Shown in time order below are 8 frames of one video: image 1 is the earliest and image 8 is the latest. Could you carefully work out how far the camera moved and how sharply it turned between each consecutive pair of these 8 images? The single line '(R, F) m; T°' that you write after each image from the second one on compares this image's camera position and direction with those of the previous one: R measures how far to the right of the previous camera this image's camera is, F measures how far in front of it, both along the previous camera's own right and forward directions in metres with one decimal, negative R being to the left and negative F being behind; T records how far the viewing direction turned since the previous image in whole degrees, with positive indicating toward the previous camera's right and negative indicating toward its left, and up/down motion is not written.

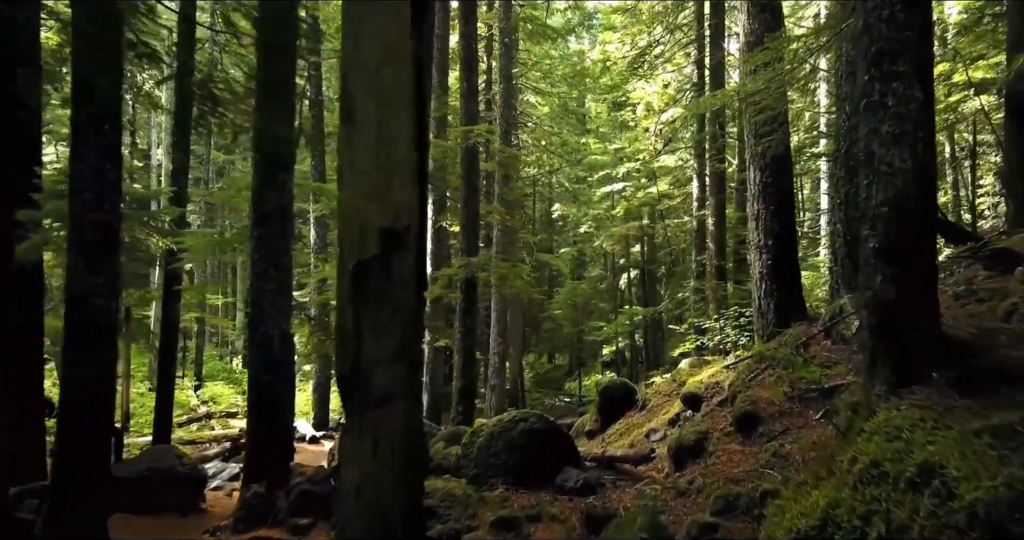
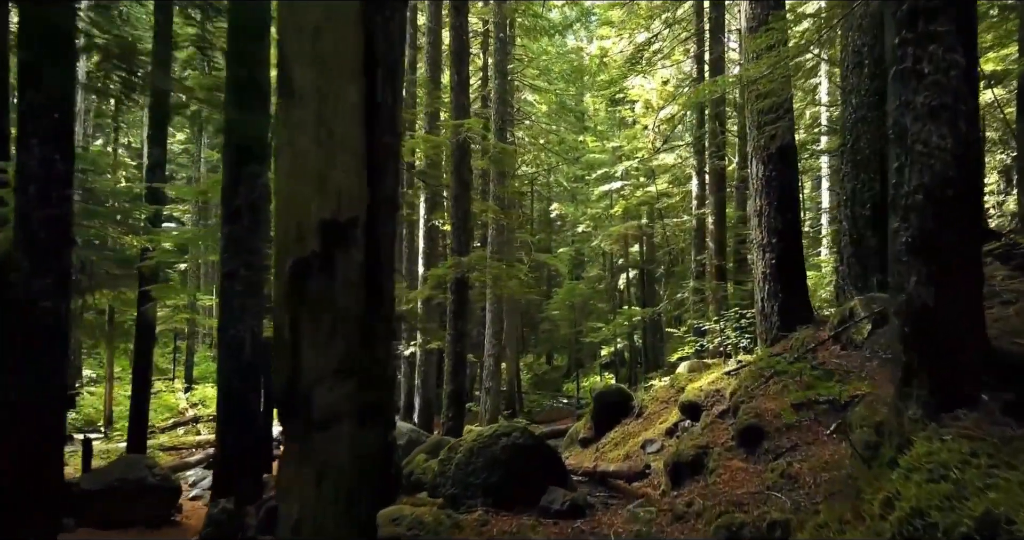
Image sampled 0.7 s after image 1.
(+0.1, +0.4) m; 0°
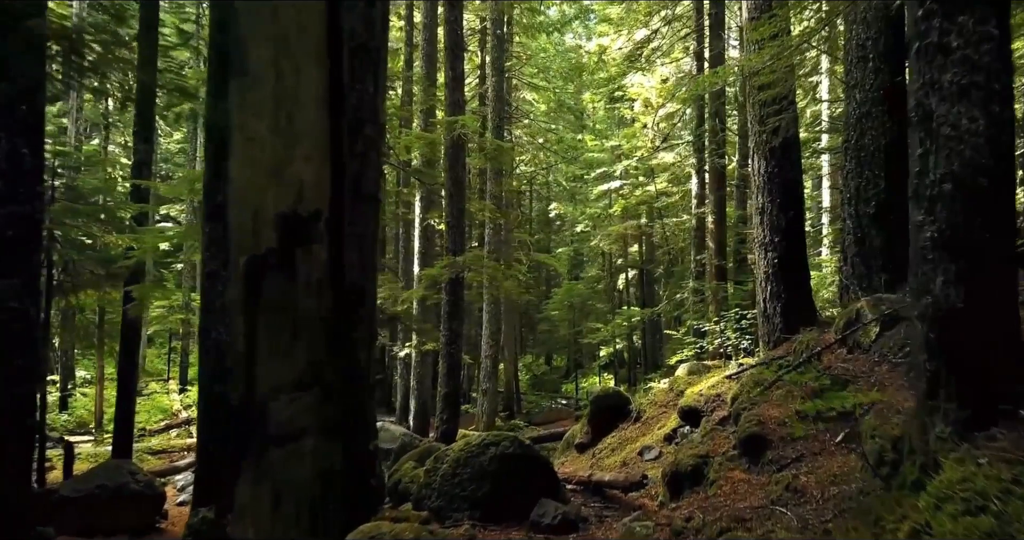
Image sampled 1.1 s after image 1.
(+0.1, +0.2) m; 0°
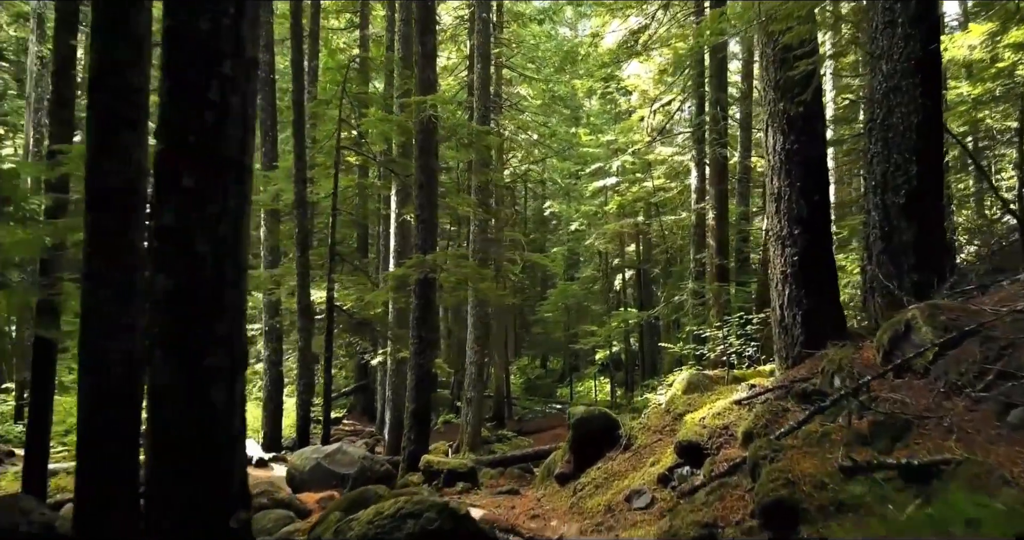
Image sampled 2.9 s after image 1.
(+0.3, +1.1) m; 0°
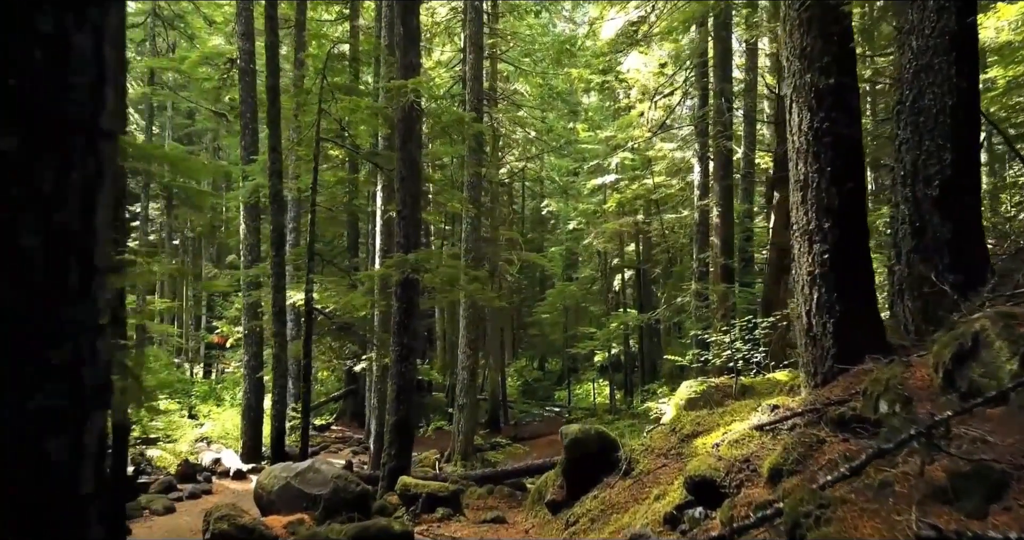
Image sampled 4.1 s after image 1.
(+0.1, +0.7) m; 0°
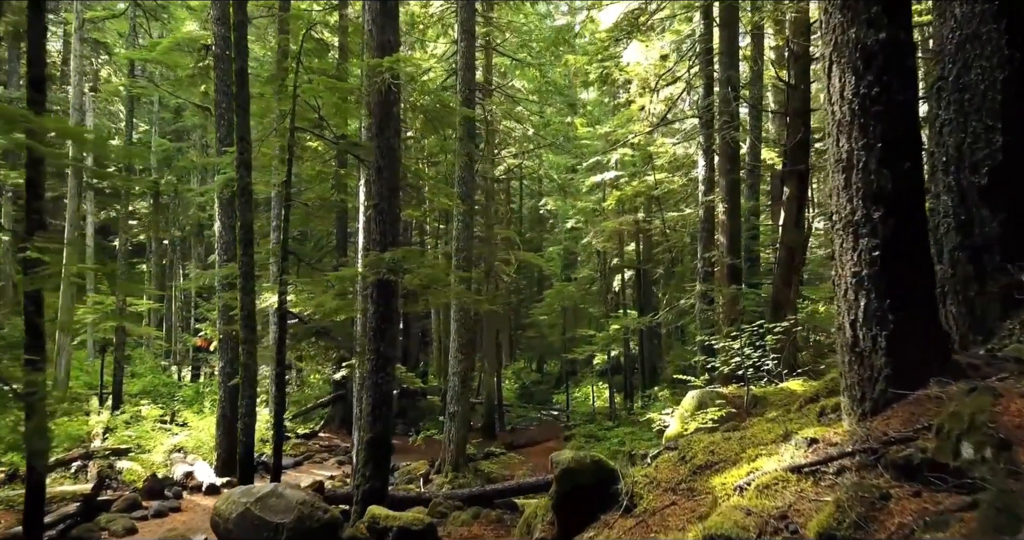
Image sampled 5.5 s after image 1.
(+0.1, +0.8) m; 0°
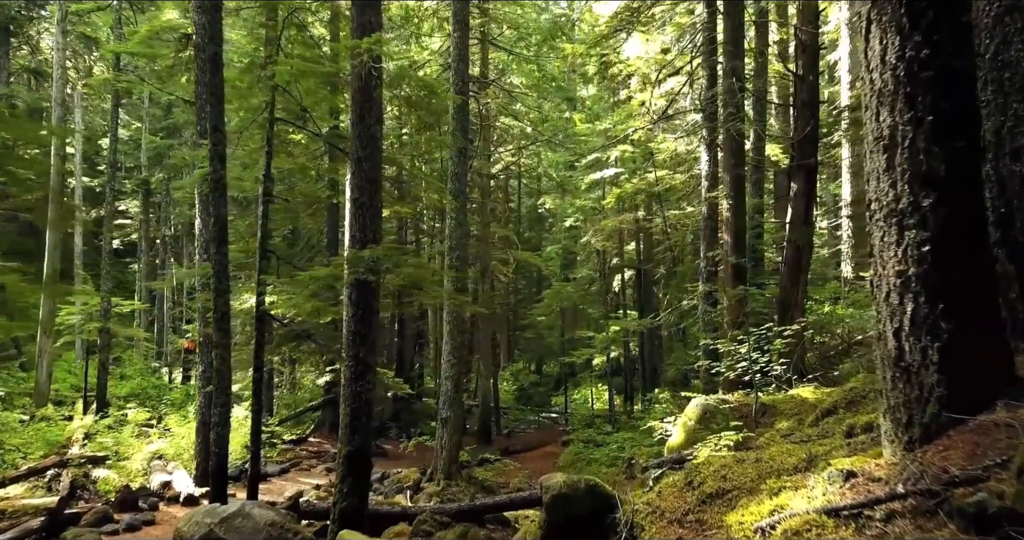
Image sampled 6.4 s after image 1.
(+0.1, +0.6) m; 0°
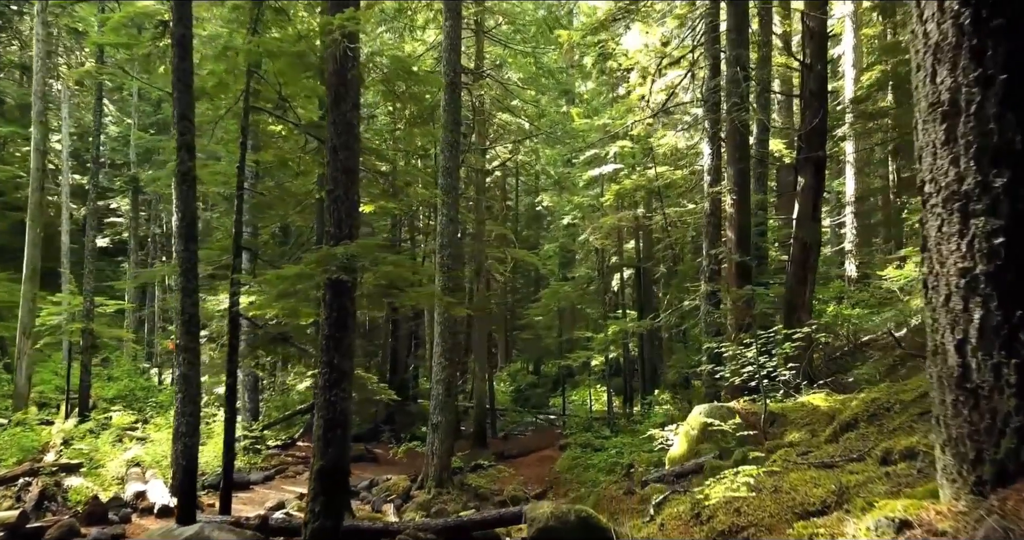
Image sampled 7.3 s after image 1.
(+0.1, +0.6) m; 0°
